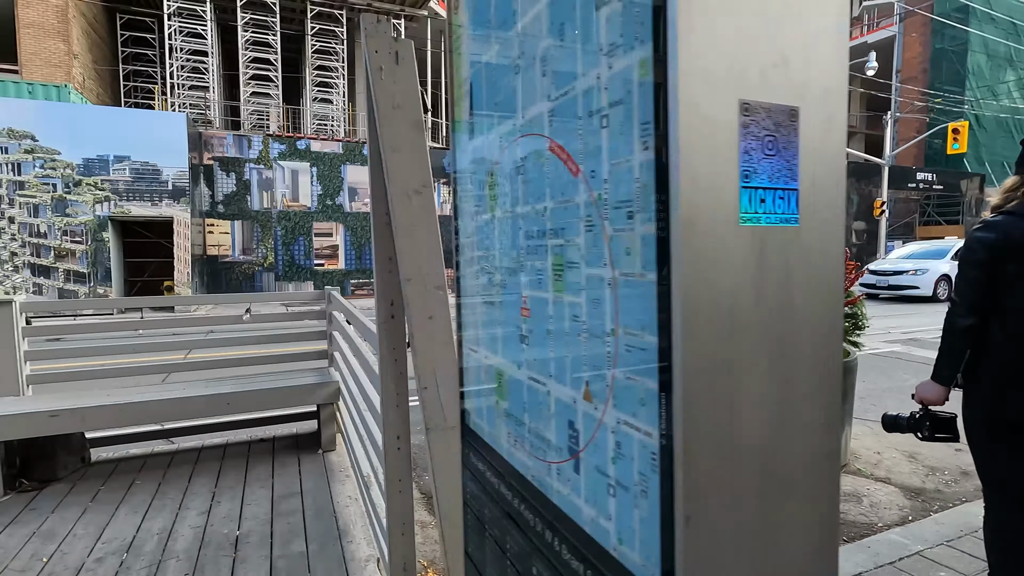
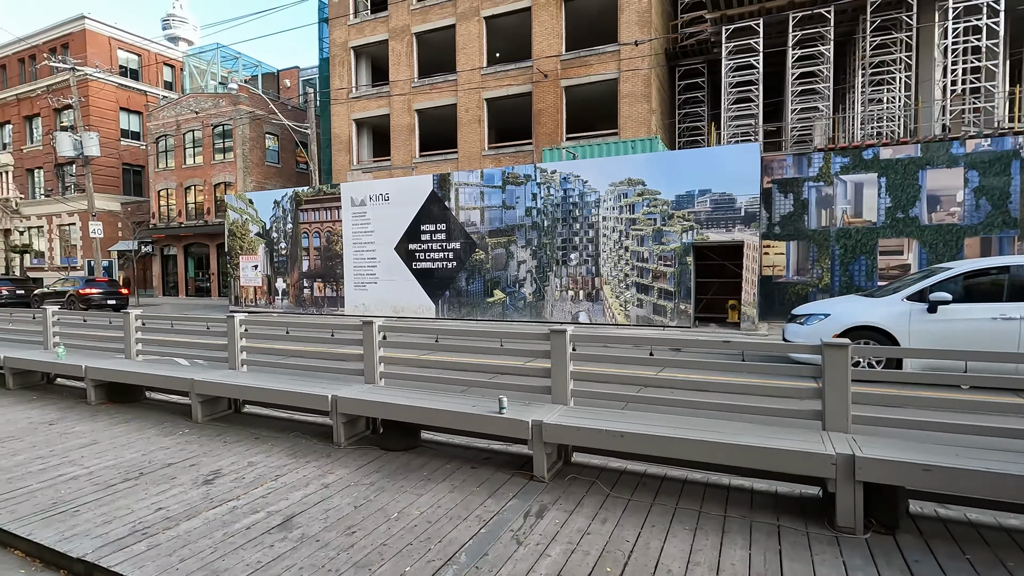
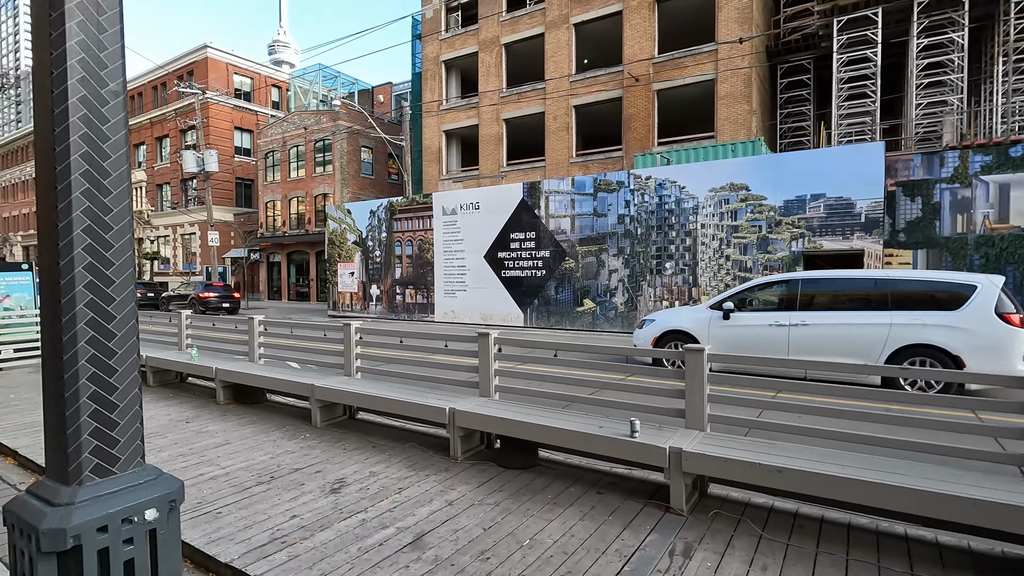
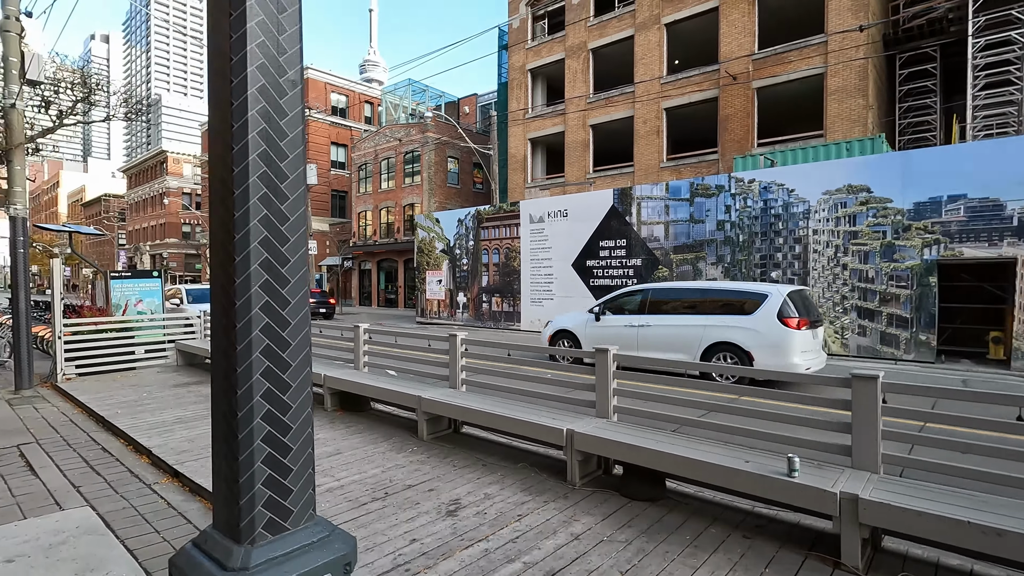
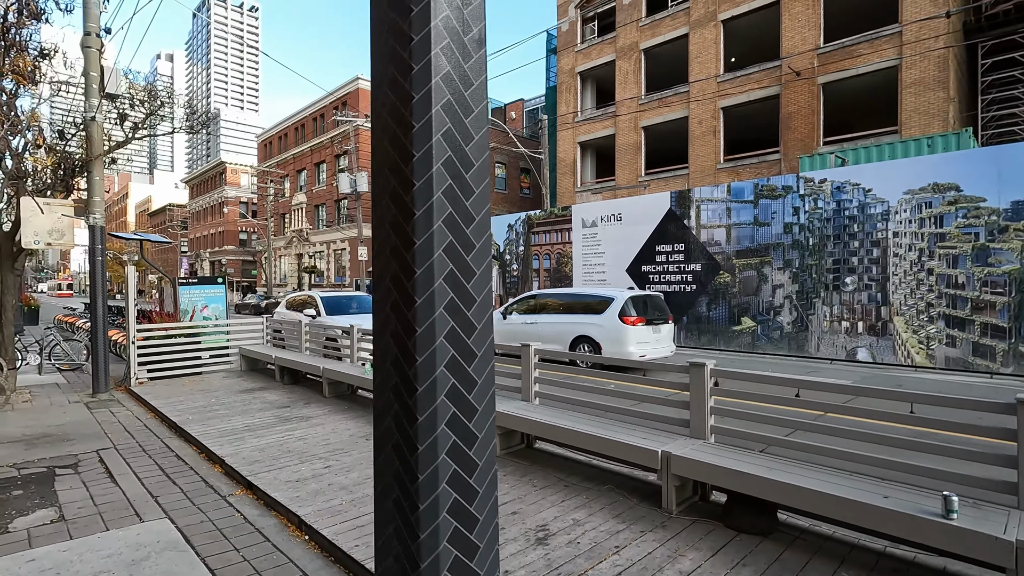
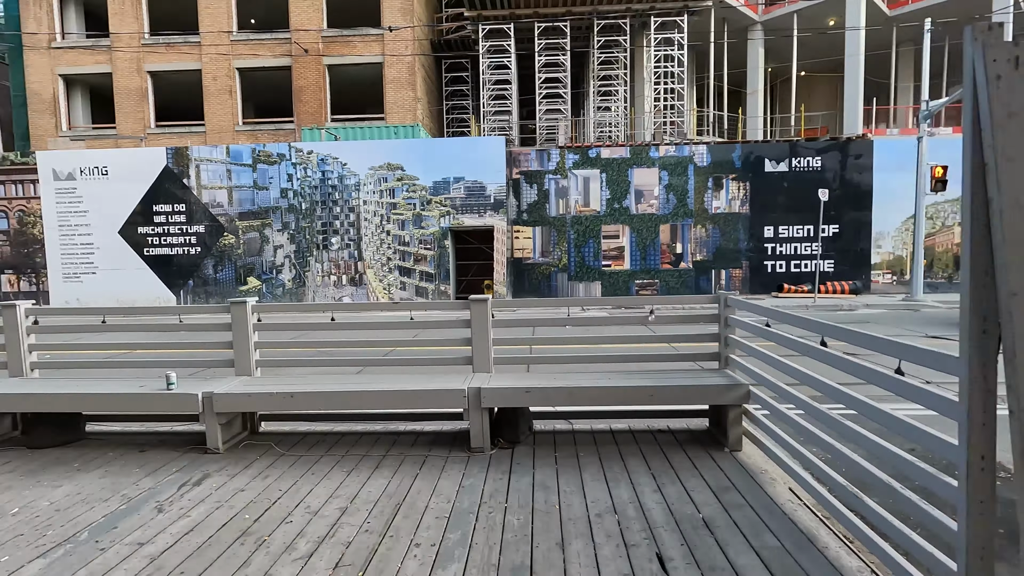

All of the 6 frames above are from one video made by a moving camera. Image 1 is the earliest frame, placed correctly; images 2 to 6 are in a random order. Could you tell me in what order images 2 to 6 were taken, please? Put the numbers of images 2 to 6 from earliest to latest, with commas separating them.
6, 2, 3, 4, 5
